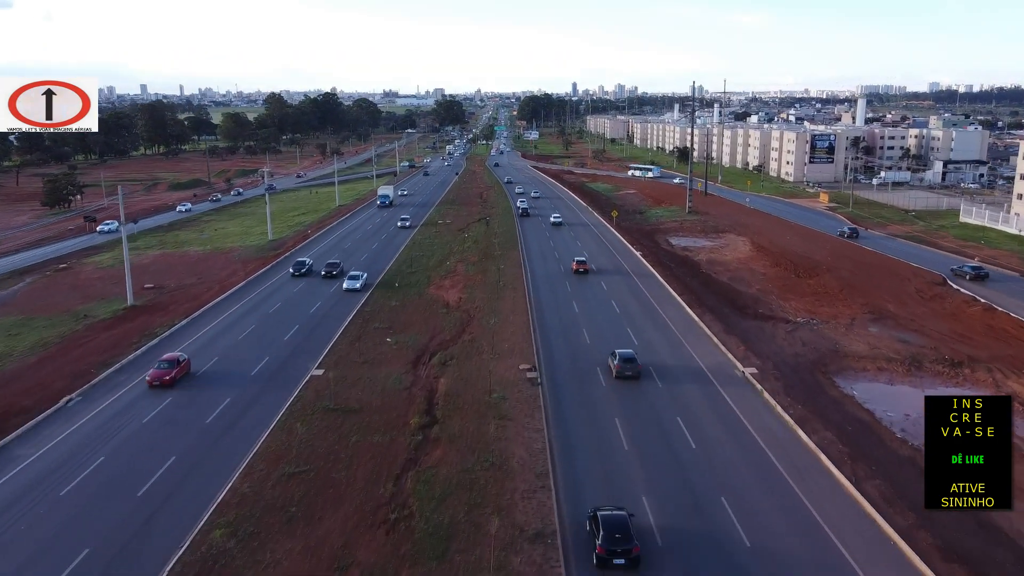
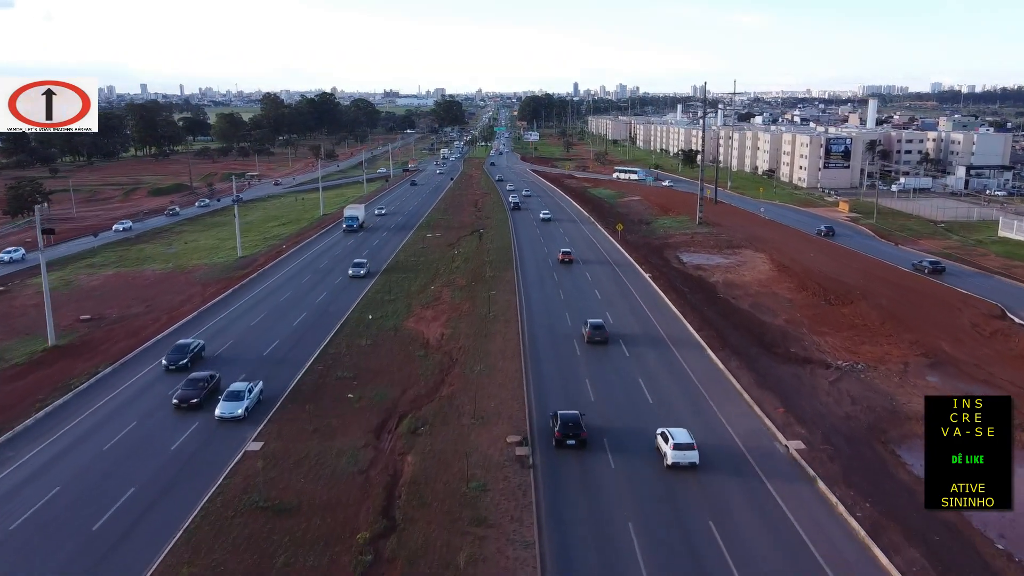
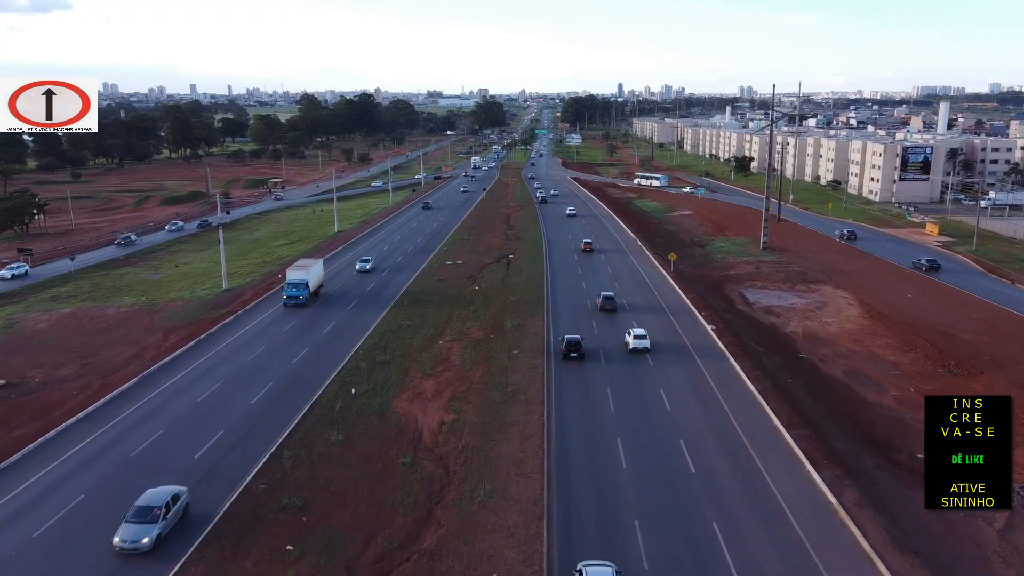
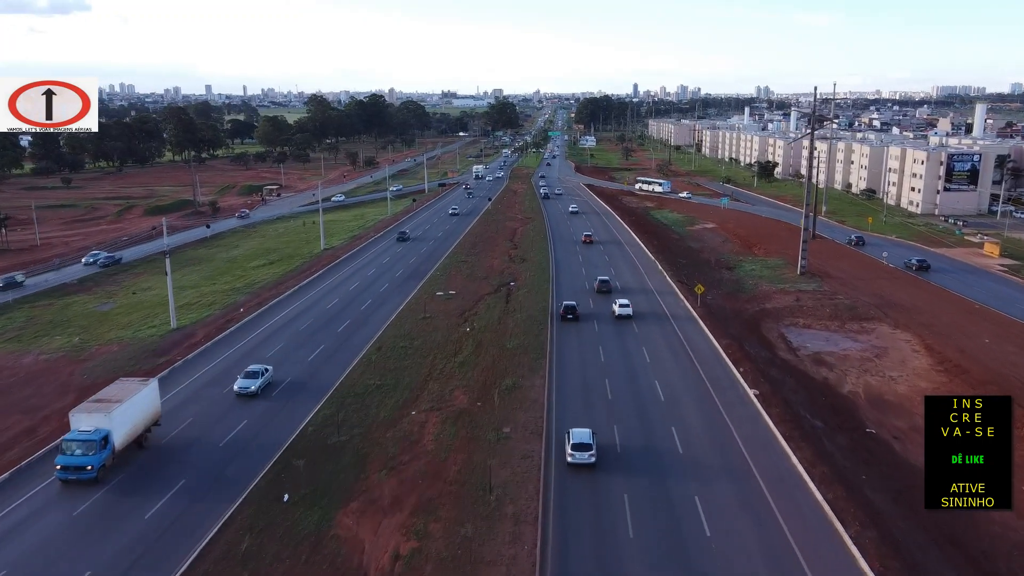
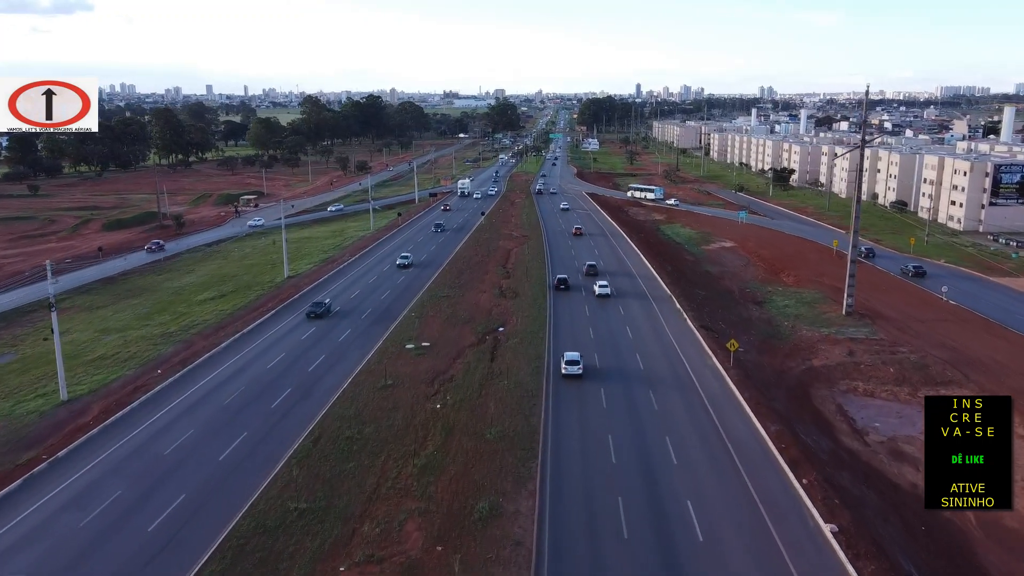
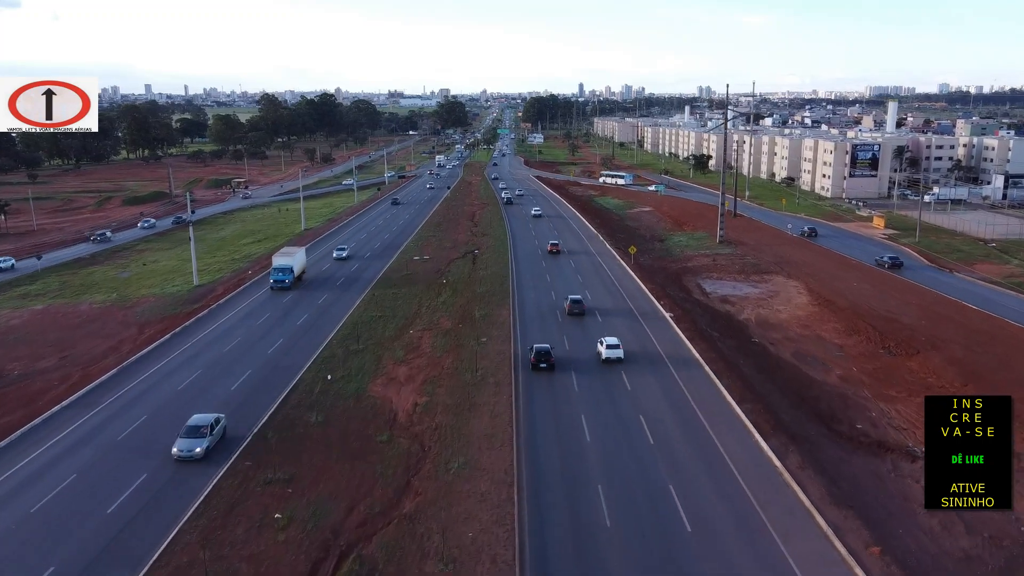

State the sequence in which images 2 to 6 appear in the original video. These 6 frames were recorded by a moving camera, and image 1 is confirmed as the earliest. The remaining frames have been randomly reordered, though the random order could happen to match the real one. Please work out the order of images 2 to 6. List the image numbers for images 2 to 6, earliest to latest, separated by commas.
2, 6, 3, 4, 5
